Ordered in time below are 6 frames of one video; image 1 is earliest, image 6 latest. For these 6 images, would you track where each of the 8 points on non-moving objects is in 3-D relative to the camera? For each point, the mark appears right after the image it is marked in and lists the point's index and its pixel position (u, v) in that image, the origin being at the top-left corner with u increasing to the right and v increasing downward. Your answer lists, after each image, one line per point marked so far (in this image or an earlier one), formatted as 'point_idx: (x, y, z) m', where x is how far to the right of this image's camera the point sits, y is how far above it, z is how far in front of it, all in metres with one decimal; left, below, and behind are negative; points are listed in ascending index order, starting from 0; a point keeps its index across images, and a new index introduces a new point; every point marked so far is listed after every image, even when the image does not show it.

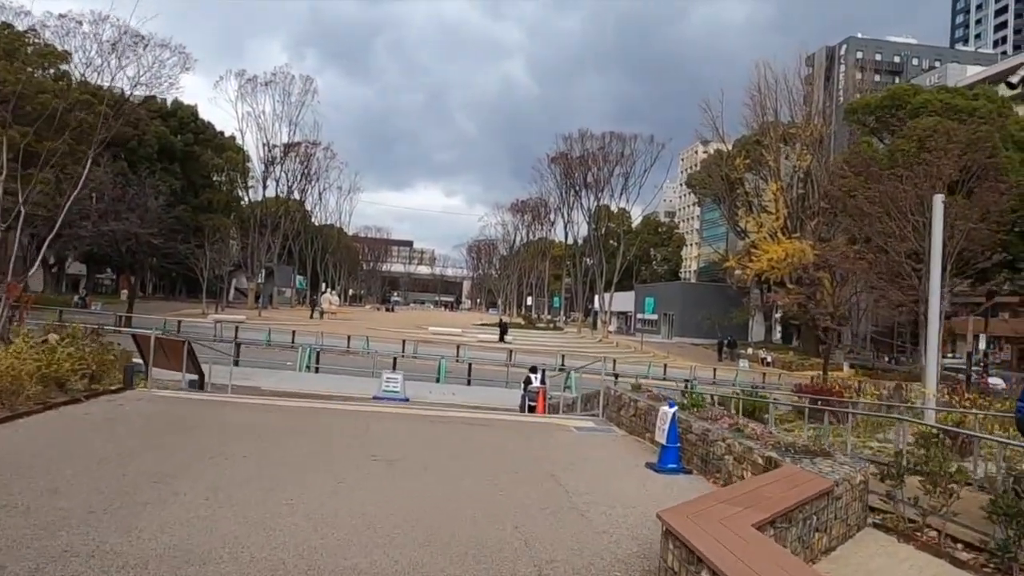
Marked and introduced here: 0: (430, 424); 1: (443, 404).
0: (-1.1, -1.9, +10.3) m
1: (-1.8, -2.9, +18.7) m
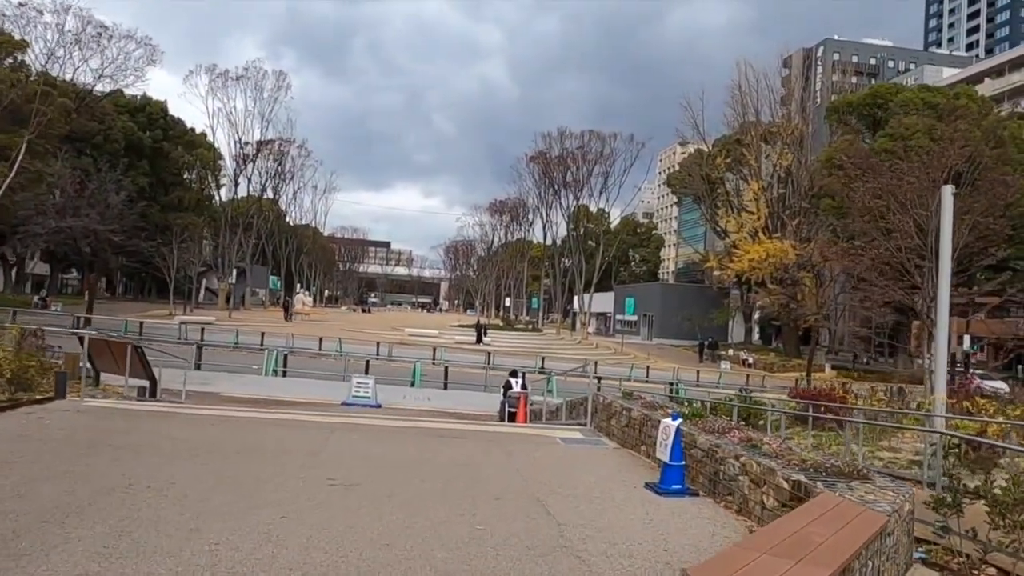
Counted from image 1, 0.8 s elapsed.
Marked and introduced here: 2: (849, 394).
0: (-1.4, -1.8, +9.2) m
1: (-2.3, -2.9, +17.5) m
2: (+7.2, -2.3, +16.3) m
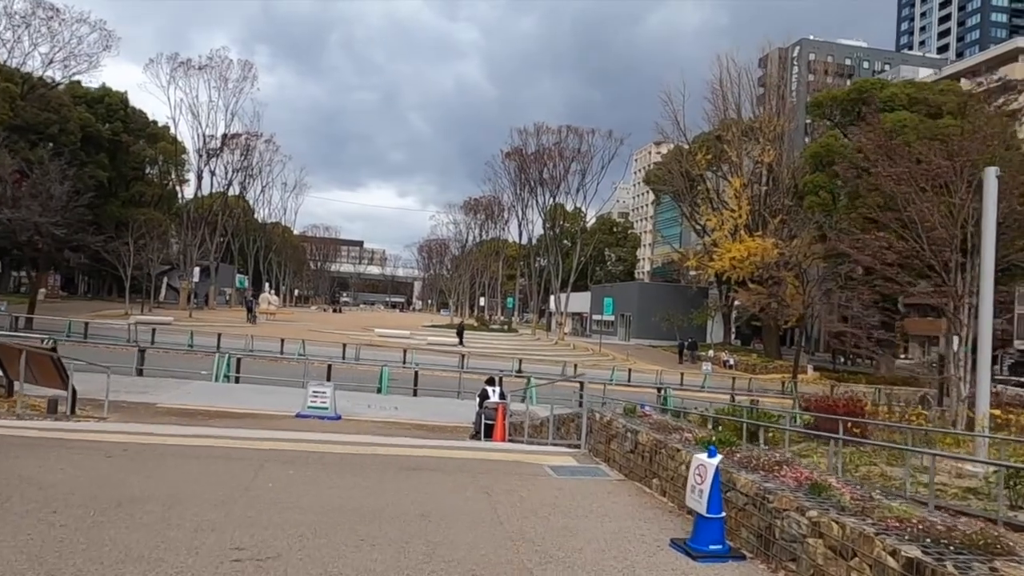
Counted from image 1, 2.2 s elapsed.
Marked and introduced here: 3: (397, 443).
0: (-1.6, -1.8, +7.2) m
1: (-2.7, -2.8, +15.6) m
2: (+6.8, -2.2, +14.7) m
3: (-1.6, -2.1, +10.2) m
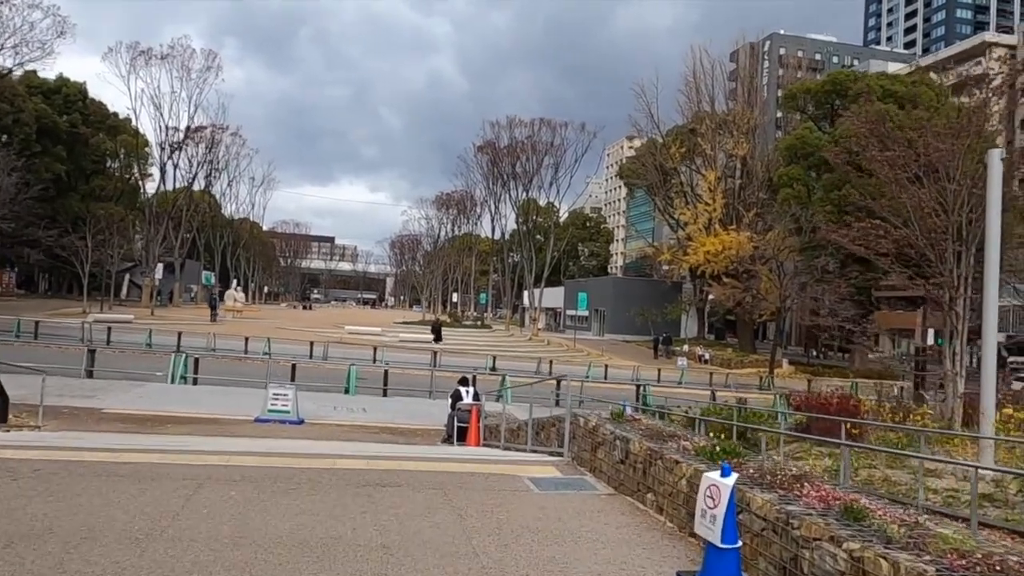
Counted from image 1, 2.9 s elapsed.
0: (-1.8, -1.7, +6.3) m
1: (-3.2, -2.7, +14.6) m
2: (+6.3, -2.1, +14.0) m
3: (-1.9, -2.0, +9.3) m
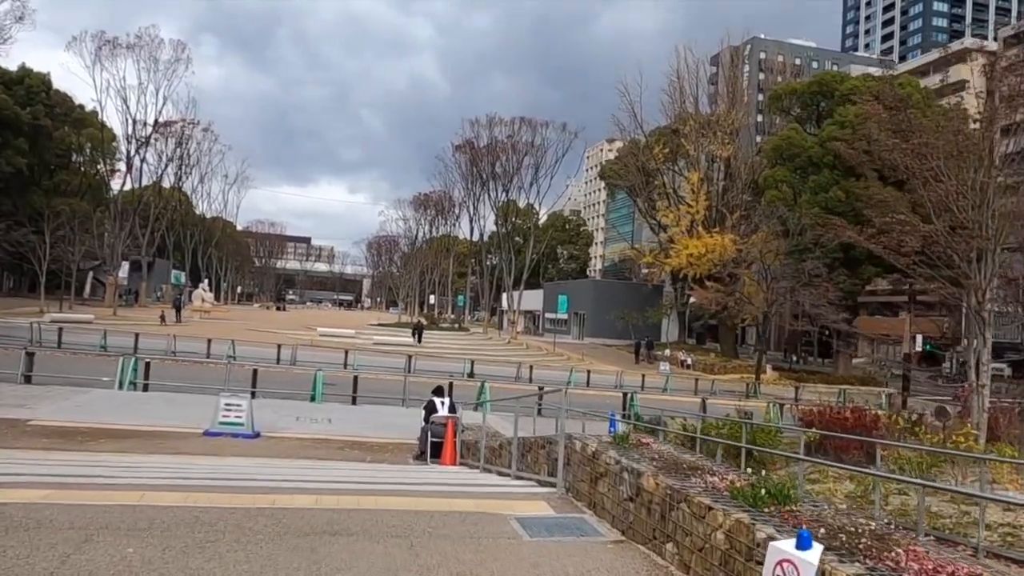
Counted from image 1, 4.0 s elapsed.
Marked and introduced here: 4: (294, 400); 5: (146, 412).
0: (-1.9, -1.6, +4.9) m
1: (-3.6, -2.7, +13.1) m
2: (+6.0, -2.1, +12.8) m
3: (-2.1, -2.0, +7.8) m
4: (-5.3, -2.7, +18.4) m
5: (-7.0, -2.3, +14.4) m
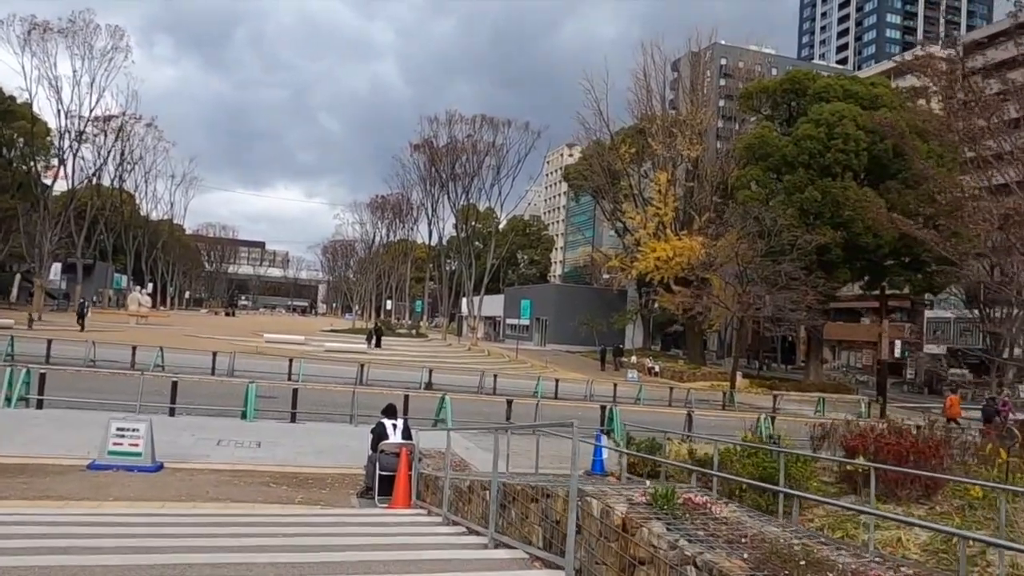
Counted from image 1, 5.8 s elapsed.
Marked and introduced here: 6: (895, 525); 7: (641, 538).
0: (-1.9, -1.5, +2.3) m
1: (-4.0, -2.6, +10.4) m
2: (+5.5, -2.0, +10.7) m
3: (-2.2, -1.9, +5.3) m
4: (-6.0, -2.7, +15.7) m
5: (-7.5, -2.3, +11.6) m
6: (+4.0, -2.4, +8.0) m
7: (+0.7, -1.3, +4.1) m
